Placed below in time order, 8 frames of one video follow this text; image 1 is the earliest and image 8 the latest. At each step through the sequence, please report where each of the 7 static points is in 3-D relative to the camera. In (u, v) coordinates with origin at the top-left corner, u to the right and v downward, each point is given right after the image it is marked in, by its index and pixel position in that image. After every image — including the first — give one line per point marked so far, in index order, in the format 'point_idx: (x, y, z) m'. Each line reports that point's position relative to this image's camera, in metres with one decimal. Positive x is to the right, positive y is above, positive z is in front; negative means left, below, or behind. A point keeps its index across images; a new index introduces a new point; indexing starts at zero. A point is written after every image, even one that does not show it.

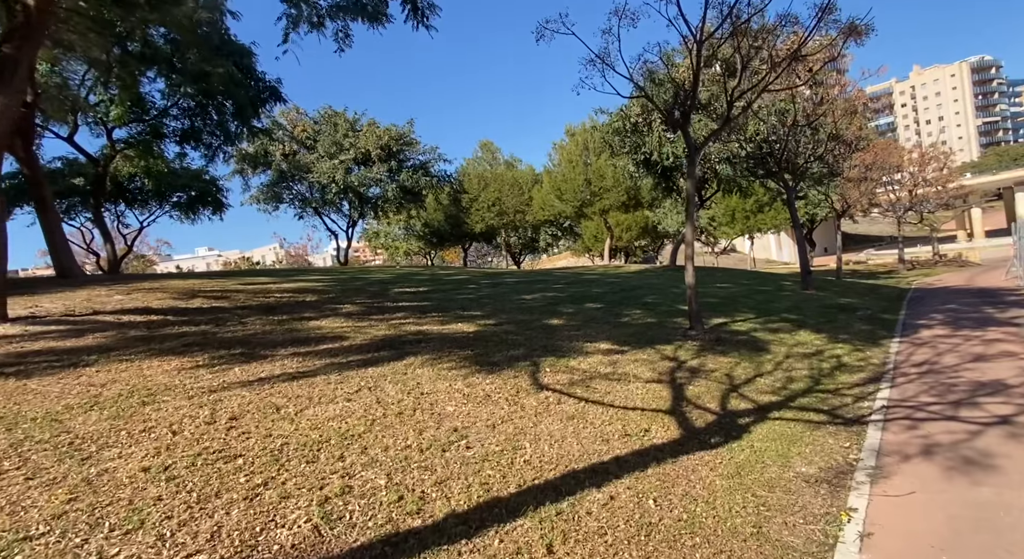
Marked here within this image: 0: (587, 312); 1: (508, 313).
0: (+1.4, -0.6, +10.7) m
1: (-0.1, -0.6, +9.6) m
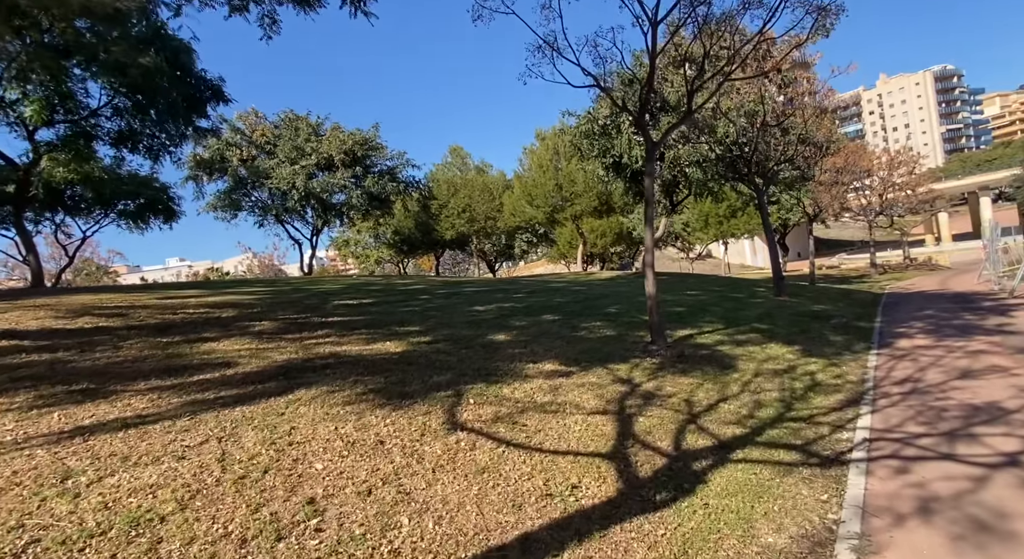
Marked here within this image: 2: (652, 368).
0: (+0.5, -0.8, +9.8) m
1: (-0.9, -0.7, +8.7) m
2: (+1.7, -1.1, +6.9) m
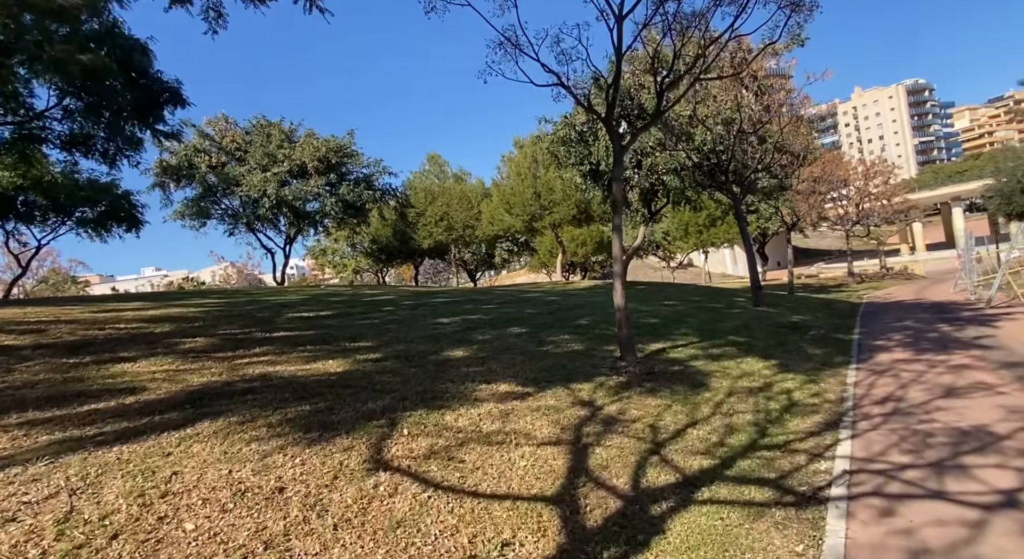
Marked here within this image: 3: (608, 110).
0: (-0.1, -1.0, +9.2) m
1: (-1.5, -0.9, +8.1) m
2: (+1.2, -1.2, +6.4) m
3: (+1.3, +2.4, +7.9) m
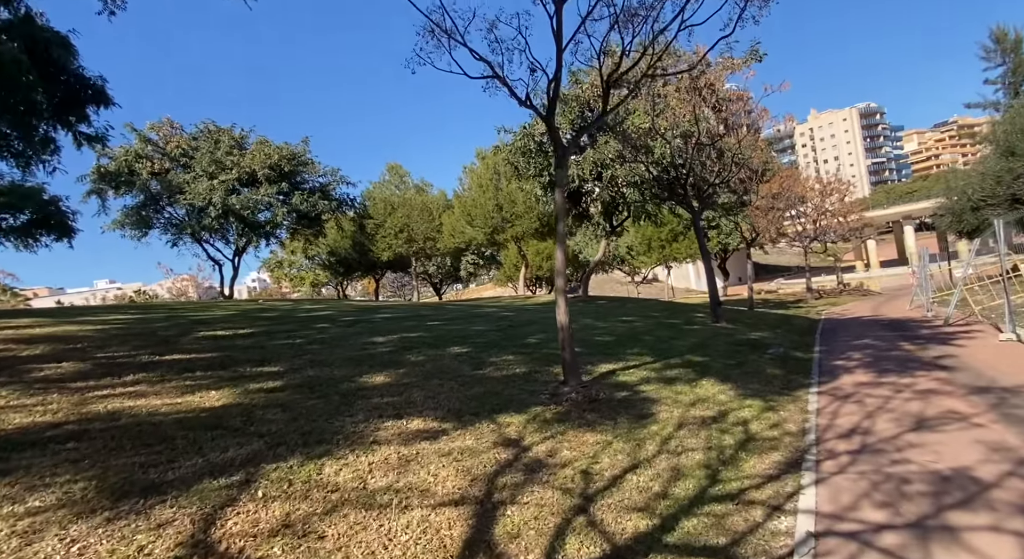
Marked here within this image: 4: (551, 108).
0: (-1.0, -1.2, +8.3) m
1: (-2.4, -1.1, +7.1) m
2: (+0.4, -1.4, +5.5) m
3: (+0.5, +2.2, +7.1) m
4: (+0.5, +2.1, +7.1) m
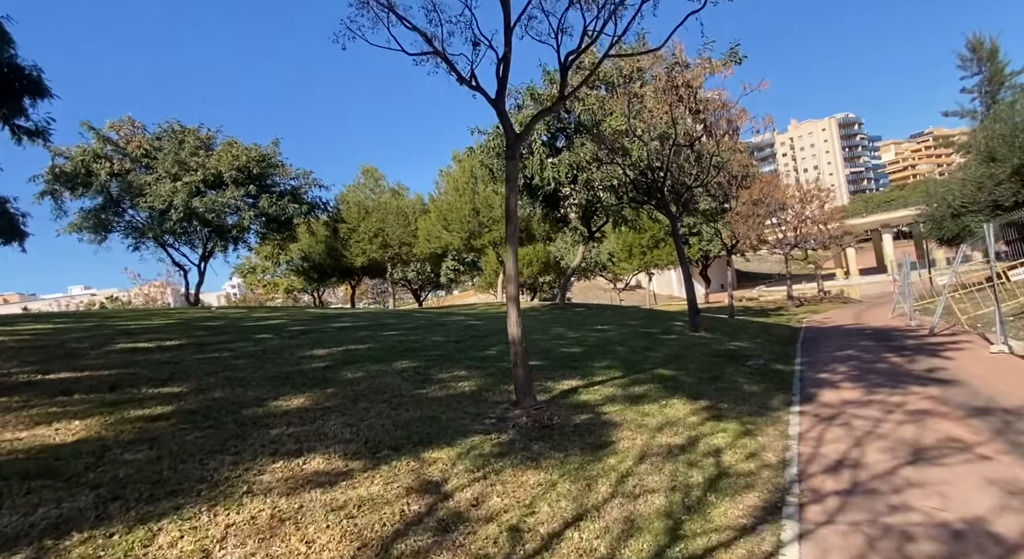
0: (-1.7, -1.3, +7.4) m
1: (-3.0, -1.2, +6.1) m
2: (-0.2, -1.4, +4.6) m
3: (-0.2, +2.1, +6.3) m
4: (-0.1, +2.1, +6.3) m
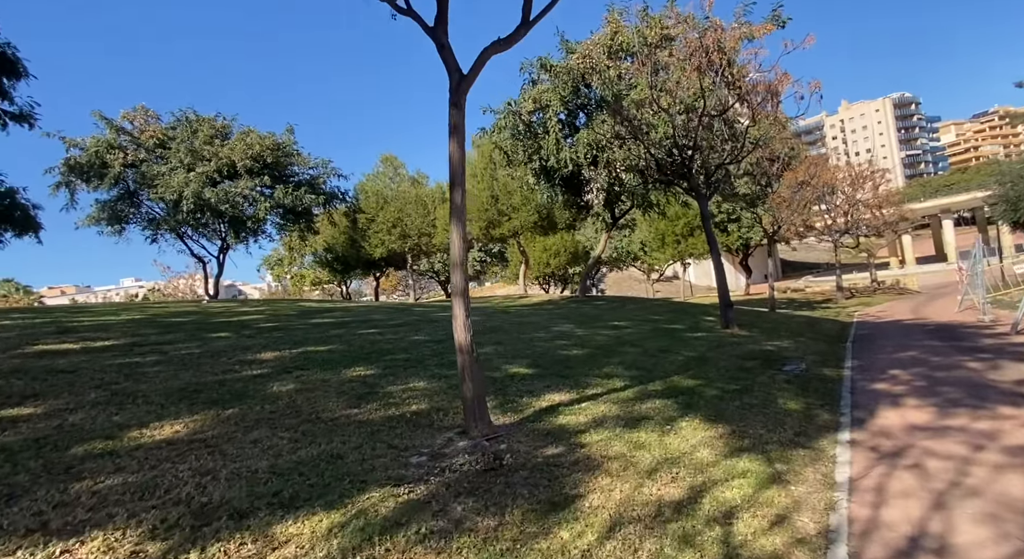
0: (-2.1, -1.2, +6.0) m
1: (-3.4, -1.1, +4.8) m
2: (-0.7, -1.4, +3.1) m
3: (-0.6, +2.2, +4.7) m
4: (-0.6, +2.1, +4.7) m
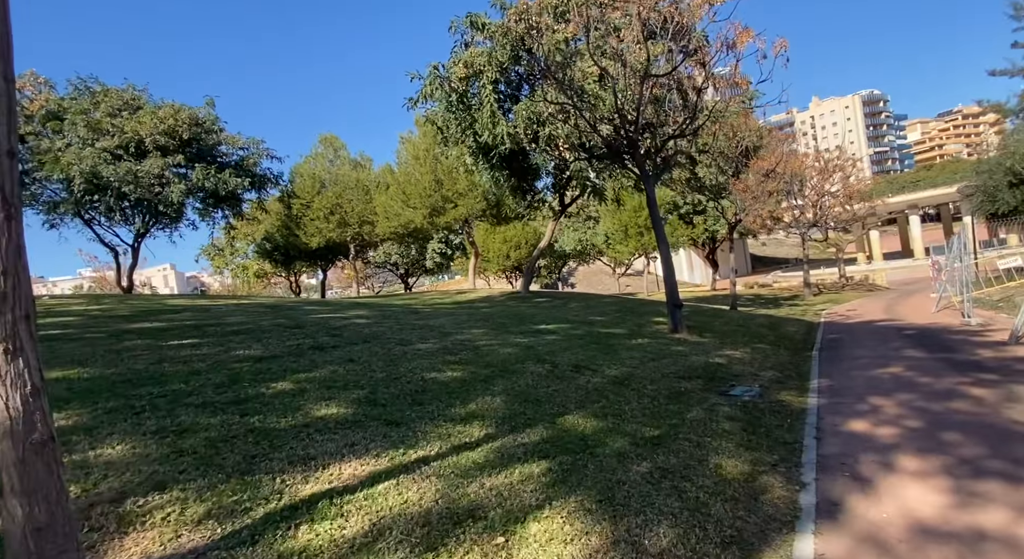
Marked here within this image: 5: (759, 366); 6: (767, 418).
0: (-3.7, -1.1, +3.4) m
1: (-5.0, -1.1, +2.1) m
2: (-2.2, -1.4, +0.6) m
3: (-2.2, +2.2, +2.1) m
4: (-2.1, +2.2, +2.1) m
5: (+4.1, -1.4, +9.5) m
6: (+2.9, -1.5, +6.3) m
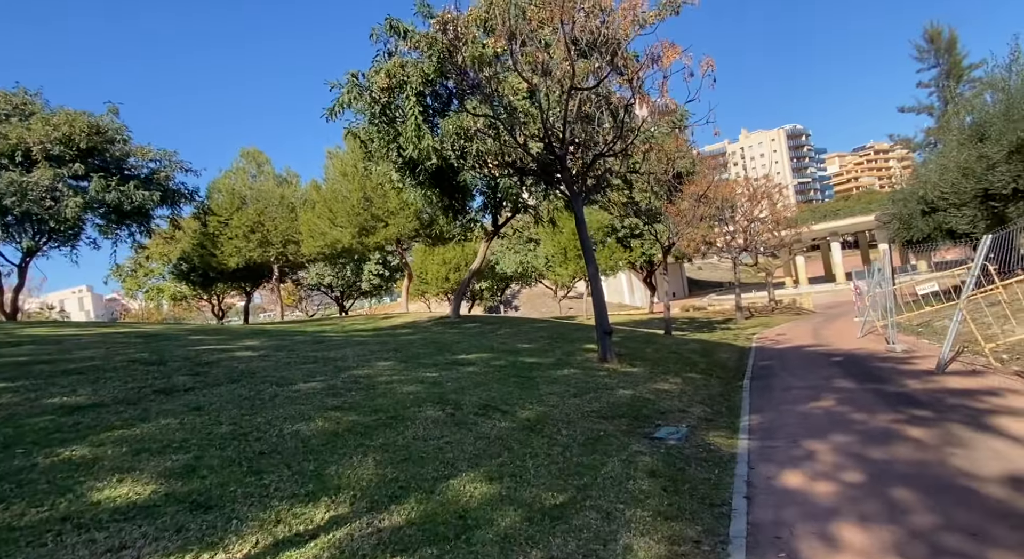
0: (-4.4, -1.3, +1.9) m
1: (-5.7, -1.2, +0.5) m
2: (-2.8, -1.4, -0.7) m
3: (-2.8, +2.1, +1.0) m
4: (-2.8, +2.0, +0.9) m
5: (+2.7, -1.9, +8.7) m
6: (+1.8, -1.8, +5.4) m
